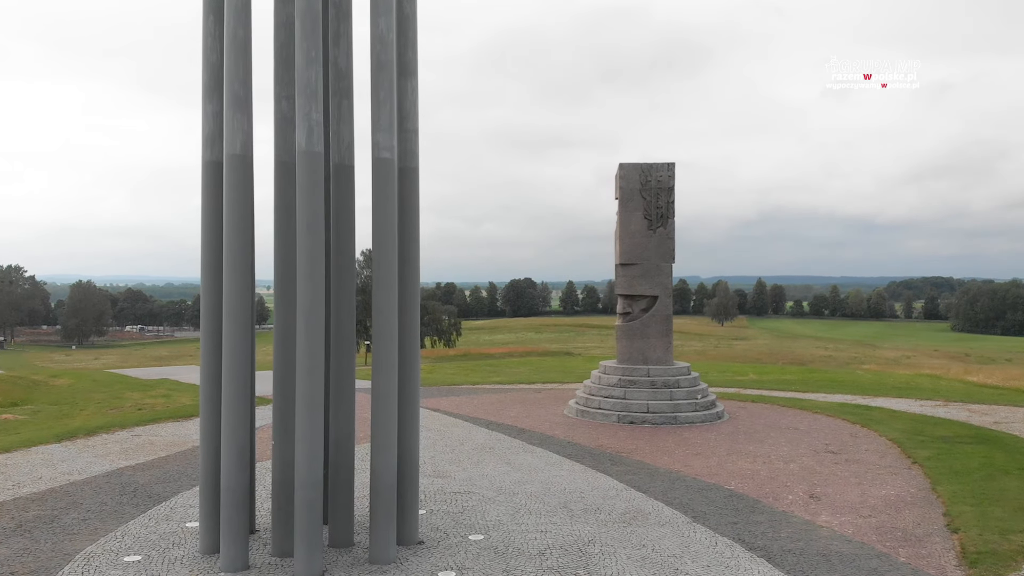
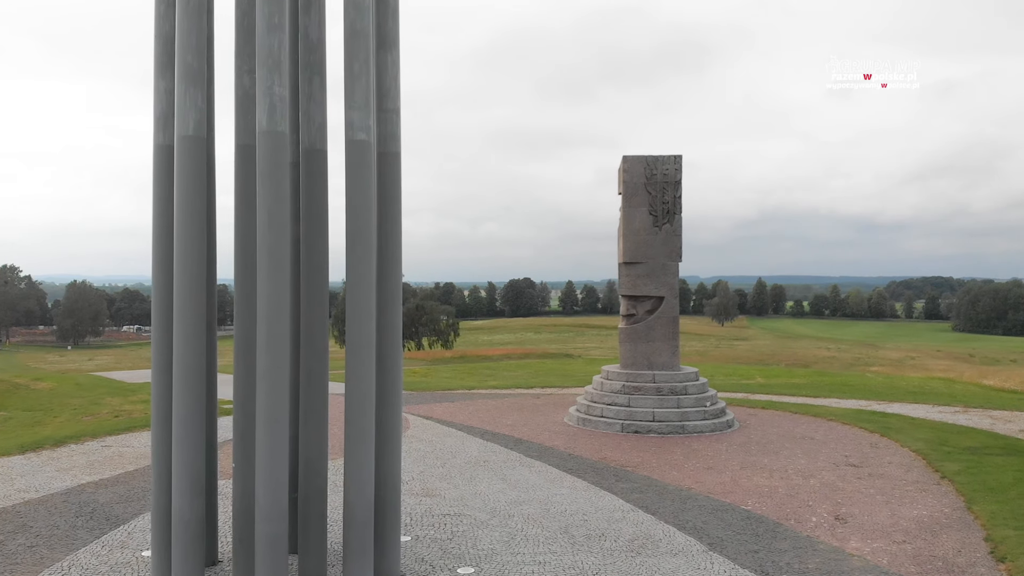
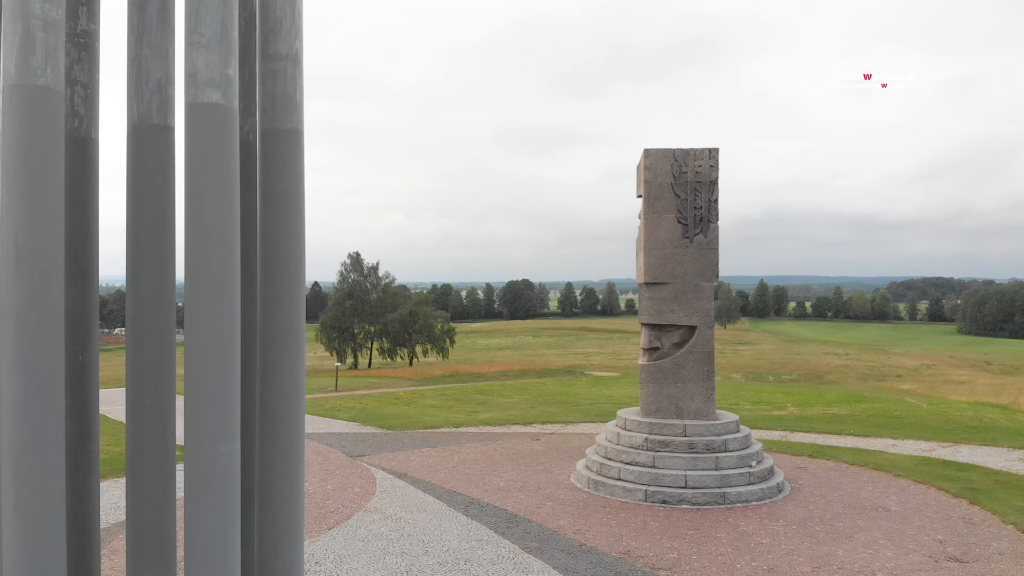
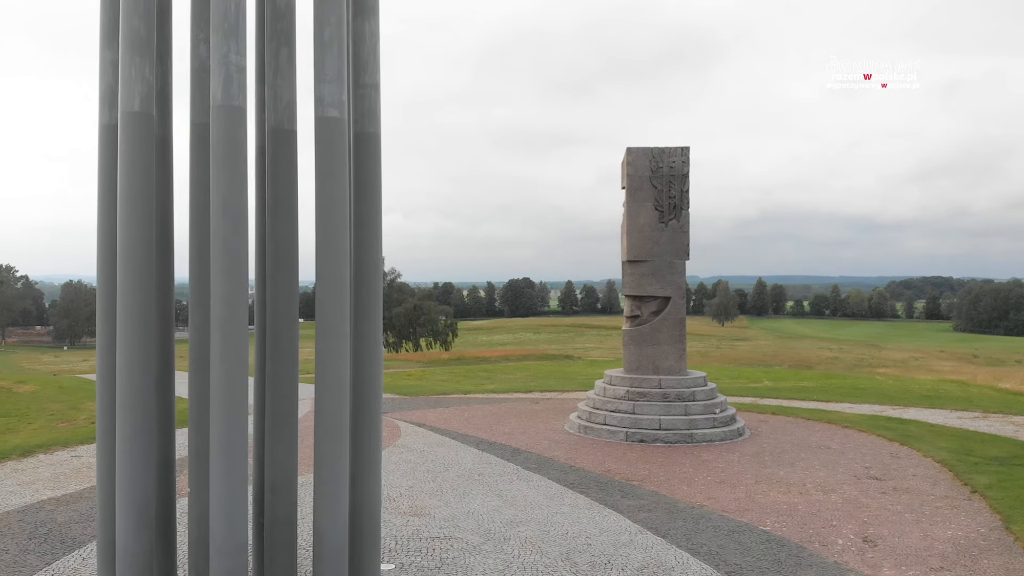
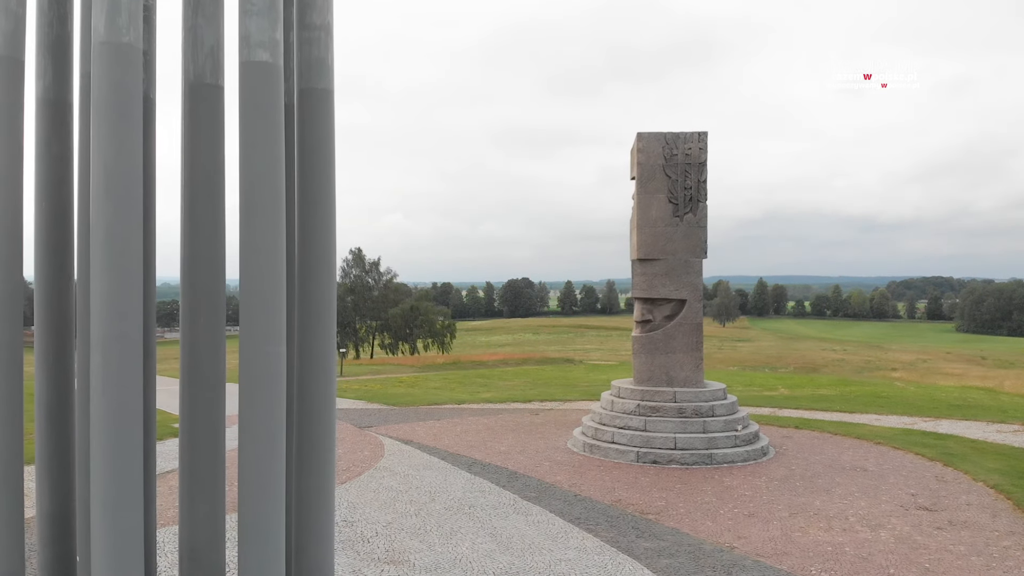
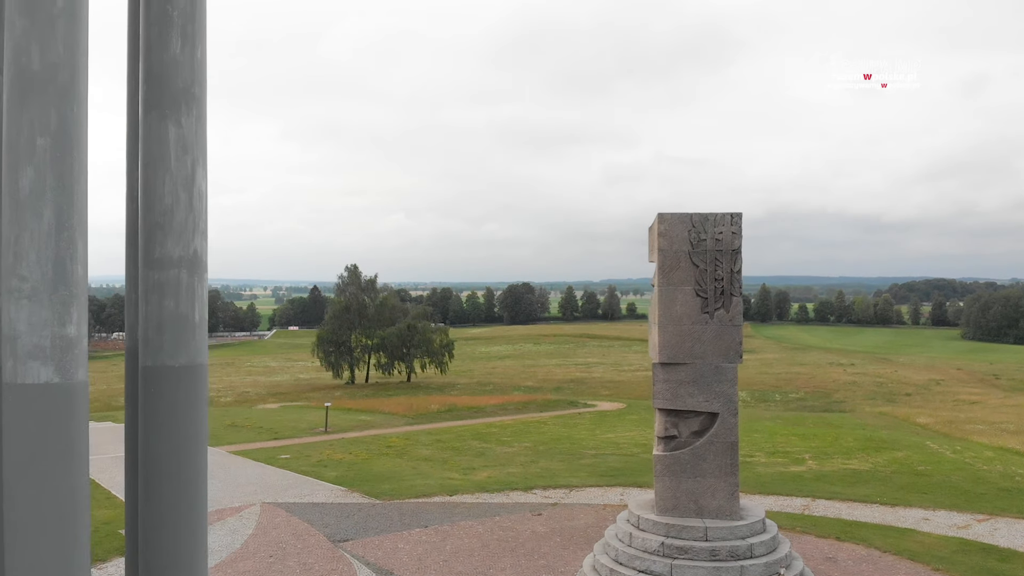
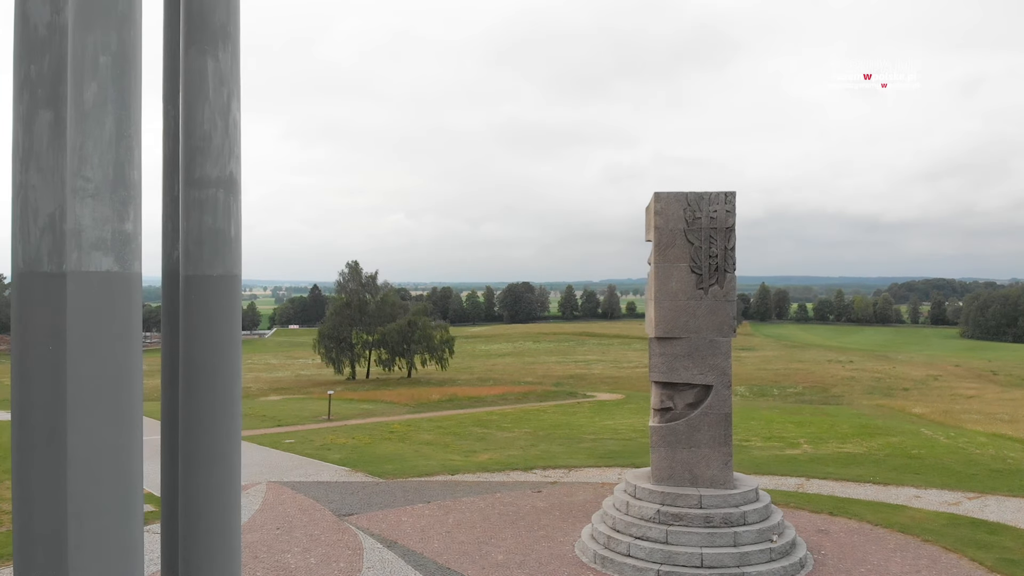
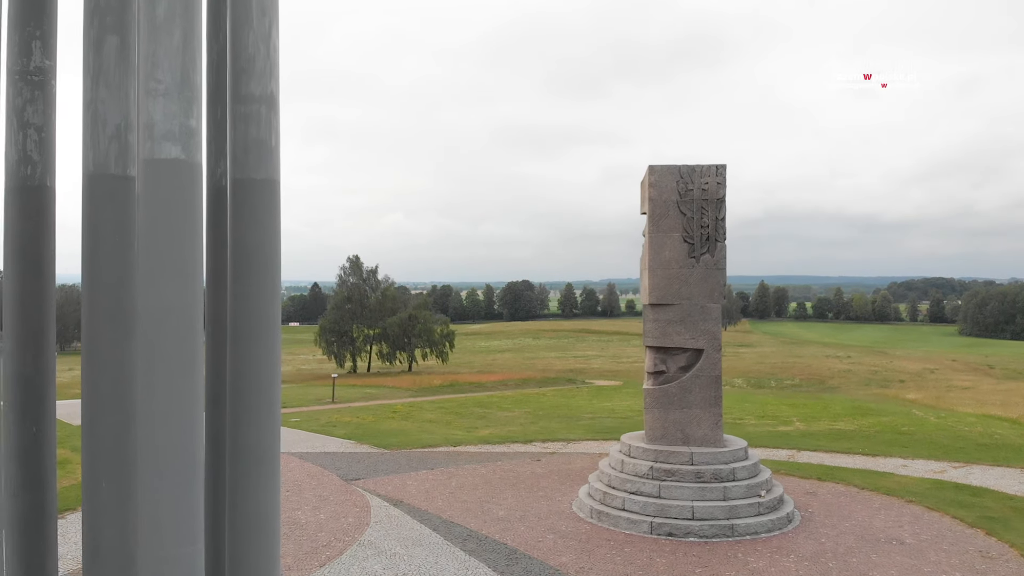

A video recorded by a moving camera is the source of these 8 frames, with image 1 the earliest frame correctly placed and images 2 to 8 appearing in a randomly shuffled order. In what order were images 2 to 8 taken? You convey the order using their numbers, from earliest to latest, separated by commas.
2, 4, 5, 3, 8, 7, 6
